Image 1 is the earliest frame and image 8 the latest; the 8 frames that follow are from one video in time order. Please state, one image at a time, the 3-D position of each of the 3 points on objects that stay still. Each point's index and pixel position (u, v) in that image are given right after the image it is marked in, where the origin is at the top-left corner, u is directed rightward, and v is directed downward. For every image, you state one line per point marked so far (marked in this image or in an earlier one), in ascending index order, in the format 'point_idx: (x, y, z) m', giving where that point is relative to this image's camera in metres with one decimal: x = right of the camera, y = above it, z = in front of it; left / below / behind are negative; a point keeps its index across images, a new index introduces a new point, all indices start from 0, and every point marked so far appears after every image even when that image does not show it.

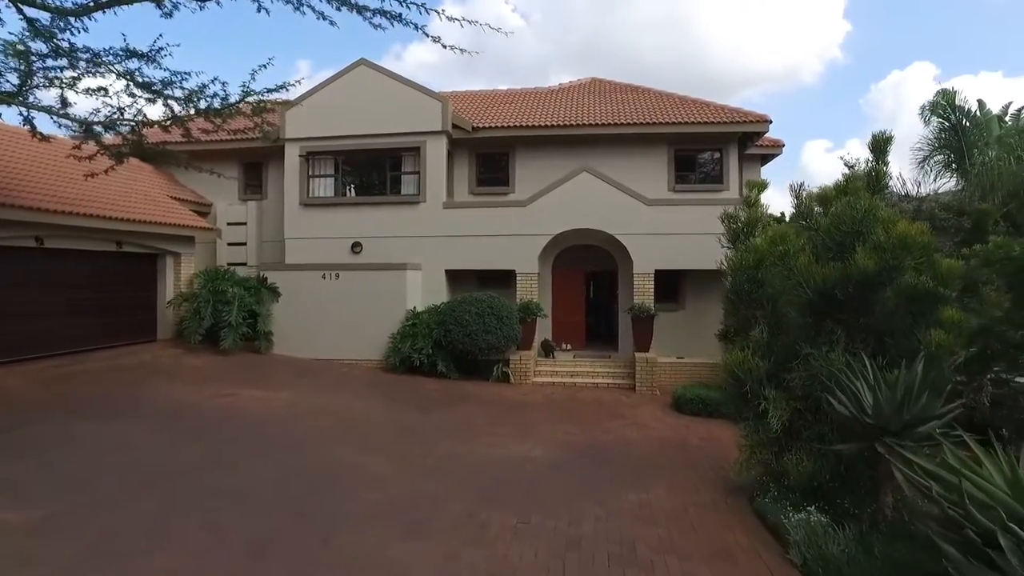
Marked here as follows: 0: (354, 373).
0: (-3.5, -1.9, +15.6) m
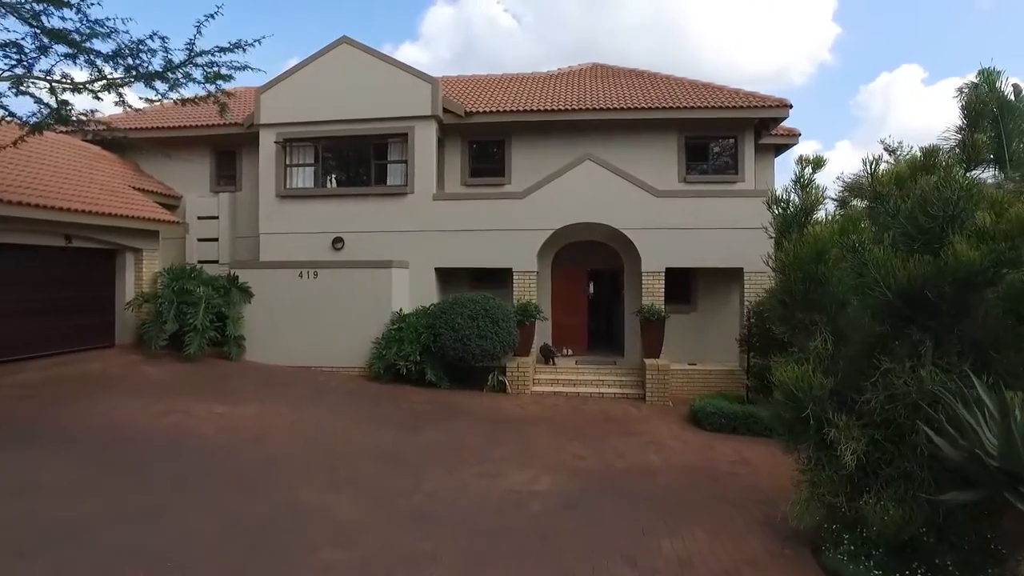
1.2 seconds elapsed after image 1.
0: (-3.5, -1.9, +14.0) m
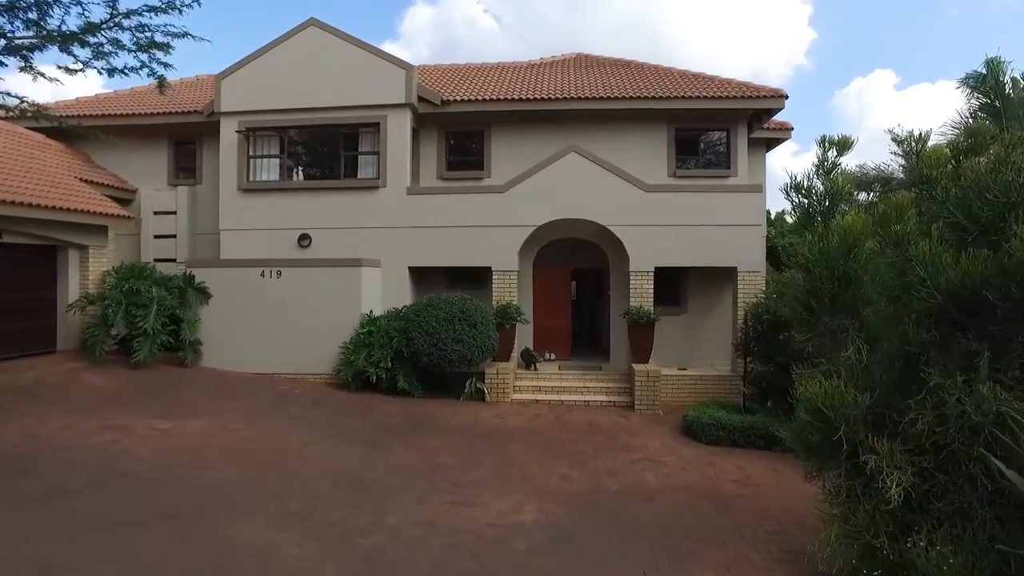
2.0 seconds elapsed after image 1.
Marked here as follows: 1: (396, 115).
0: (-3.9, -1.9, +12.9) m
1: (-2.5, +3.8, +15.3) m
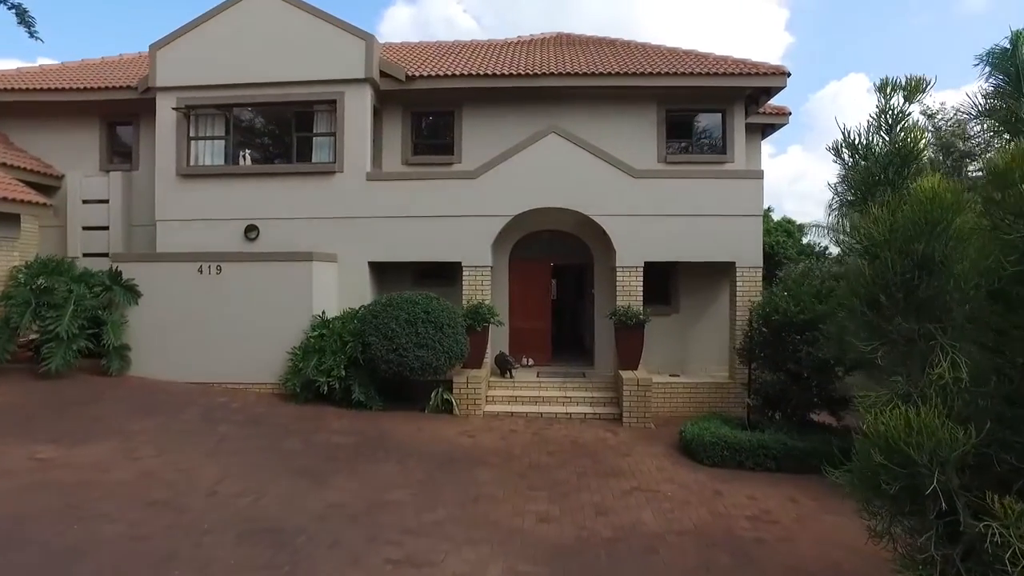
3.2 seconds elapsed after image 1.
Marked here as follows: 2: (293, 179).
0: (-4.4, -1.8, +11.2) m
1: (-3.1, +3.8, +13.7) m
2: (-4.3, +2.1, +13.8) m
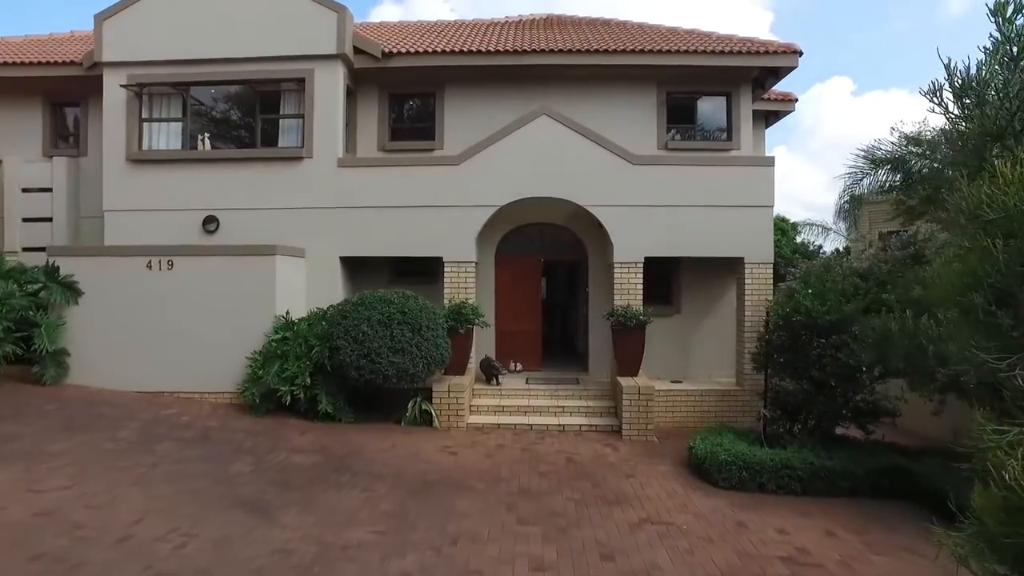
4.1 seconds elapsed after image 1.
0: (-4.6, -1.8, +9.8) m
1: (-3.3, +3.9, +12.4) m
2: (-4.6, +2.2, +12.5) m
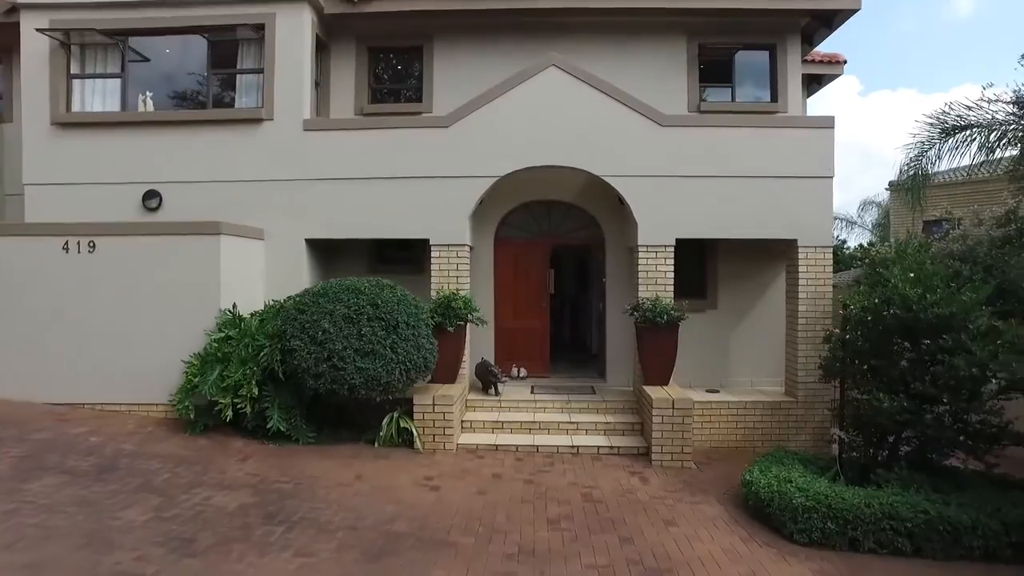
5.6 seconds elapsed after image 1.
0: (-4.6, -1.6, +7.8) m
1: (-3.3, +4.0, +10.3) m
2: (-4.5, +2.3, +10.4) m
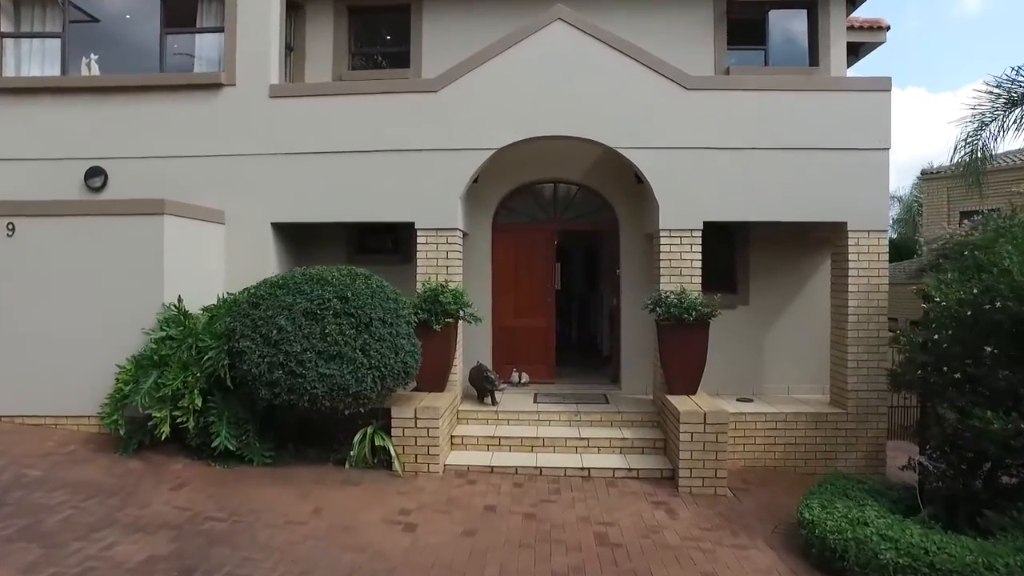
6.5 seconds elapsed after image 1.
0: (-4.6, -1.5, +6.4) m
1: (-3.3, +4.1, +8.9) m
2: (-4.5, +2.4, +9.0) m
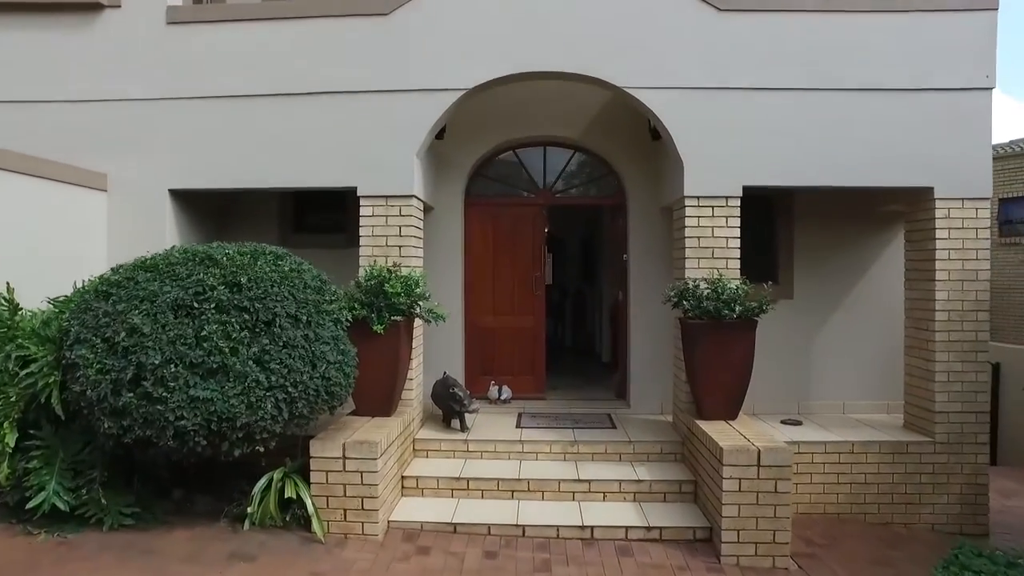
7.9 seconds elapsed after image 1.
0: (-4.8, -1.4, +4.2) m
1: (-3.5, +4.2, +6.7) m
2: (-4.8, +2.6, +6.8) m
